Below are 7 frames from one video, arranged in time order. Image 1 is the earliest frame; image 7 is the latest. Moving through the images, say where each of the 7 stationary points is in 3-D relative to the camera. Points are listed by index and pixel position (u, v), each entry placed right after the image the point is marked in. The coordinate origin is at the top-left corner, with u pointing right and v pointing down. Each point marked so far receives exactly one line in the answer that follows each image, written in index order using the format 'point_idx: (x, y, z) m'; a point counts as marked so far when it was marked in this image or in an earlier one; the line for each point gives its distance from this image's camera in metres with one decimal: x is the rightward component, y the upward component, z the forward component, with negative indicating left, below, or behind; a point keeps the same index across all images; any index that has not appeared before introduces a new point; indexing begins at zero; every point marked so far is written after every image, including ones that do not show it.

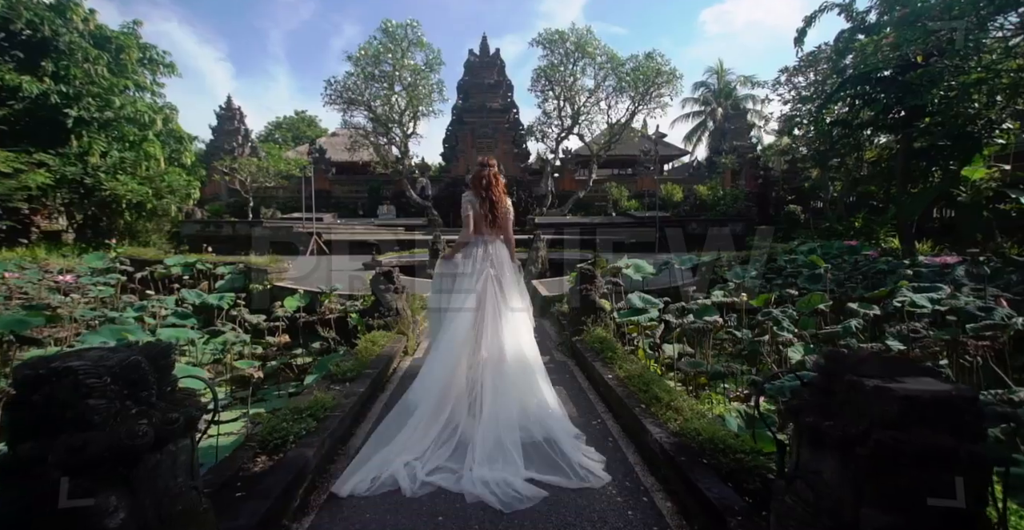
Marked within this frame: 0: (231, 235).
0: (-10.7, +1.1, +17.2) m
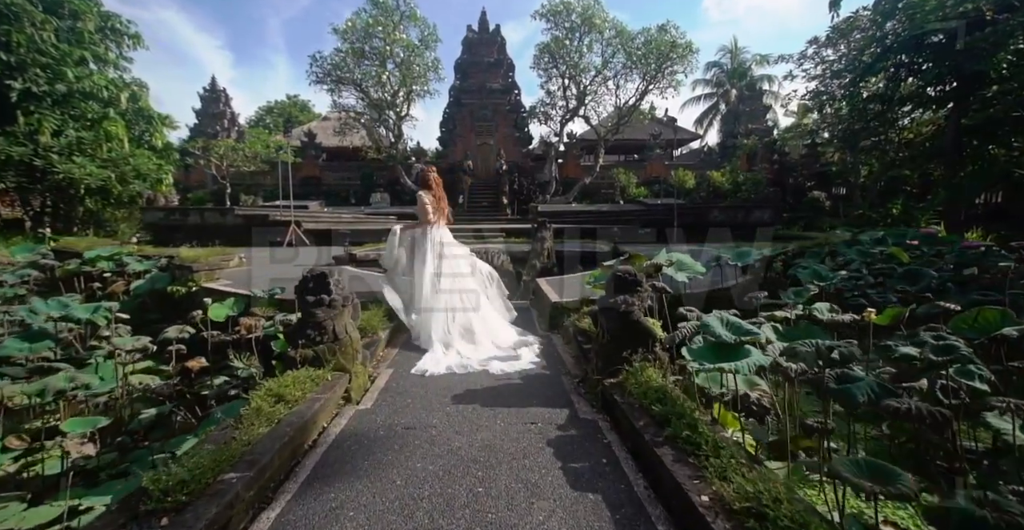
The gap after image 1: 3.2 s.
0: (-10.7, +1.4, +15.6) m
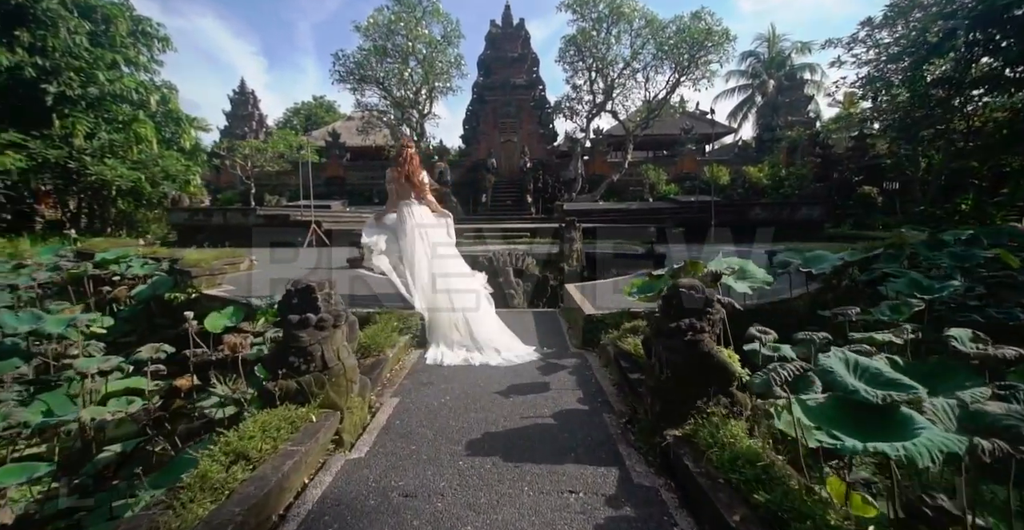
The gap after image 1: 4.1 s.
0: (-9.8, +1.3, +15.5) m
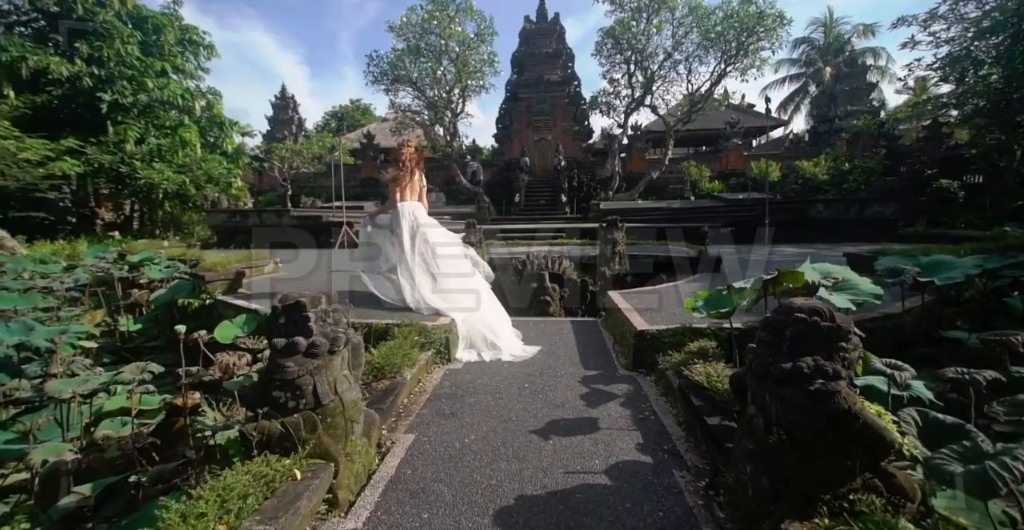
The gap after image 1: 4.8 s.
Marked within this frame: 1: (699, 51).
0: (-8.7, +1.3, +15.5) m
1: (+6.9, +7.9, +17.0) m
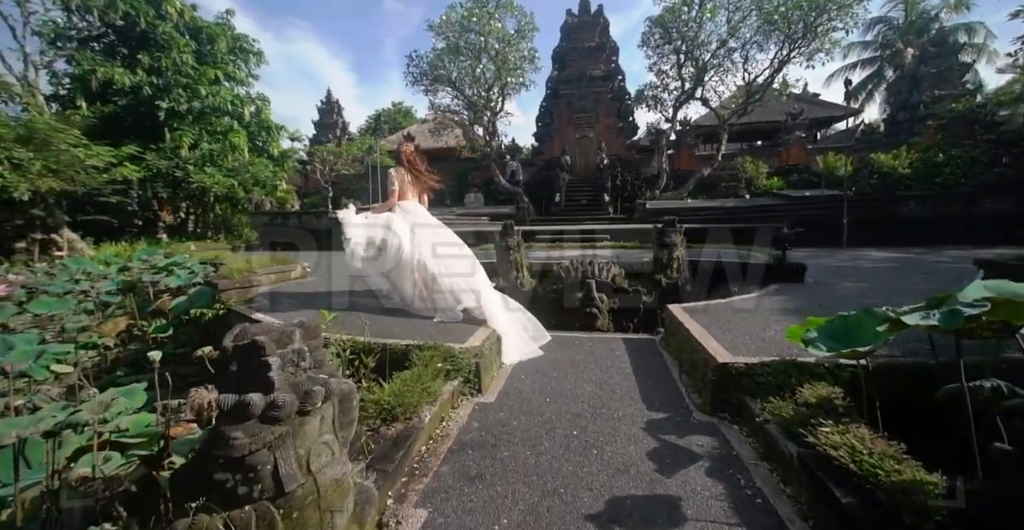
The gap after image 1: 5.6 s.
0: (-7.4, +1.2, +15.5) m
1: (+8.4, +7.8, +15.6) m
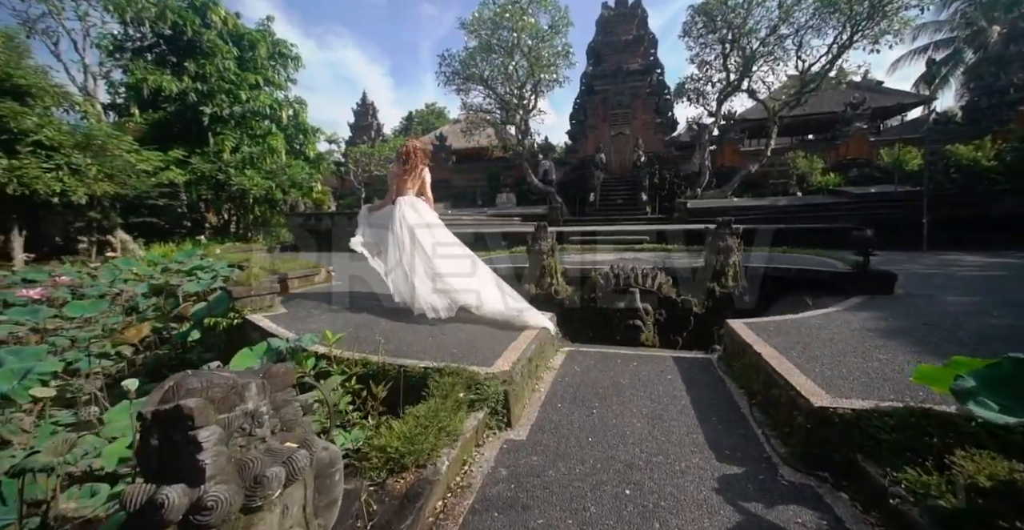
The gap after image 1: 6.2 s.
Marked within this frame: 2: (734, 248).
0: (-6.3, +1.2, +15.4) m
1: (+9.5, +7.7, +14.5) m
2: (+2.6, +0.2, +5.5) m
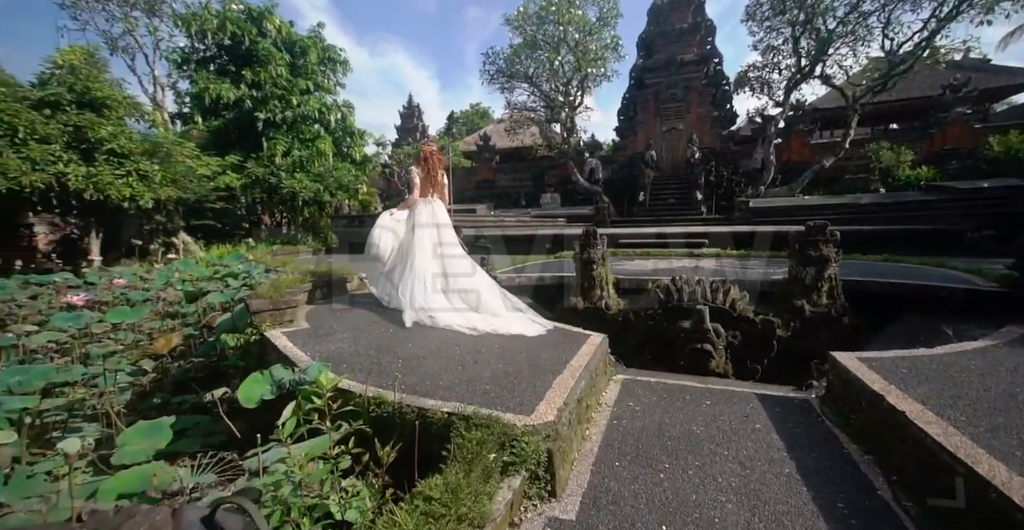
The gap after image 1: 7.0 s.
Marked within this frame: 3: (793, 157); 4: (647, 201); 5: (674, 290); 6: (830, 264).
0: (-4.8, +1.1, +15.3) m
1: (+10.8, +7.5, +12.8) m
2: (+3.1, +0.1, +4.5) m
3: (+10.7, +4.1, +17.5) m
4: (+5.2, +2.5, +17.4) m
5: (+1.7, -0.3, +4.7) m
6: (+3.0, 0.0, +4.5) m
